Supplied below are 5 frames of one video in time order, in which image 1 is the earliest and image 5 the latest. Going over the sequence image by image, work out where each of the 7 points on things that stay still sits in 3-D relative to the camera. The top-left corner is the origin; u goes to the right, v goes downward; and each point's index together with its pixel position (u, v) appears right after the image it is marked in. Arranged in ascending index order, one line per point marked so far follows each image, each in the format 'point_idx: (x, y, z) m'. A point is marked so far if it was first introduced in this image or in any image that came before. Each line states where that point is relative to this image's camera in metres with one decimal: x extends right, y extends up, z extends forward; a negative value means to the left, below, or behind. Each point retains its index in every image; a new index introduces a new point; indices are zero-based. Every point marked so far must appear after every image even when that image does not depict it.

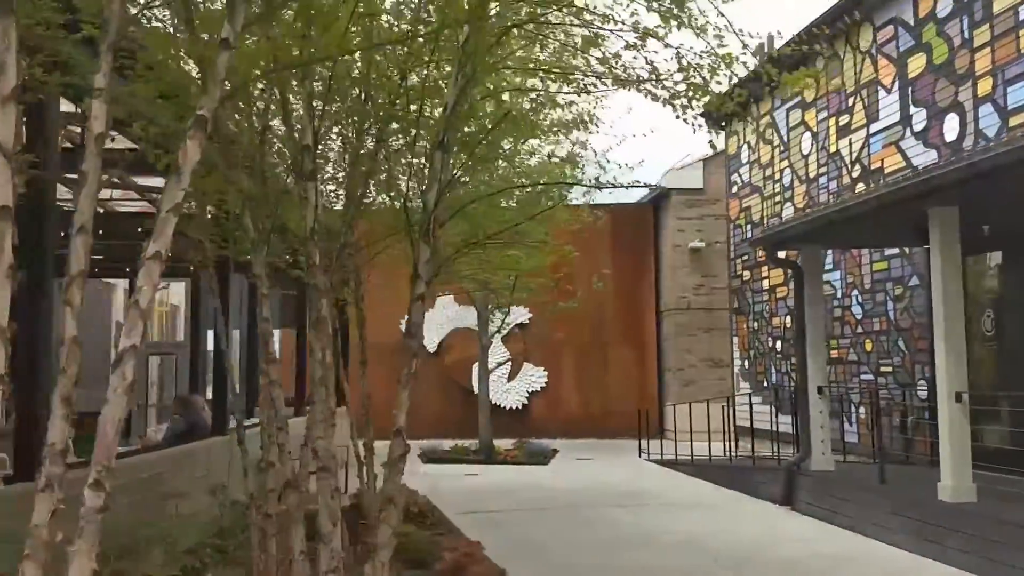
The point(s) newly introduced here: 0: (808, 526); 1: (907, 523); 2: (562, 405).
0: (+2.4, -1.9, +6.9) m
1: (+2.7, -1.6, +5.9) m
2: (+1.1, -2.5, +18.1) m
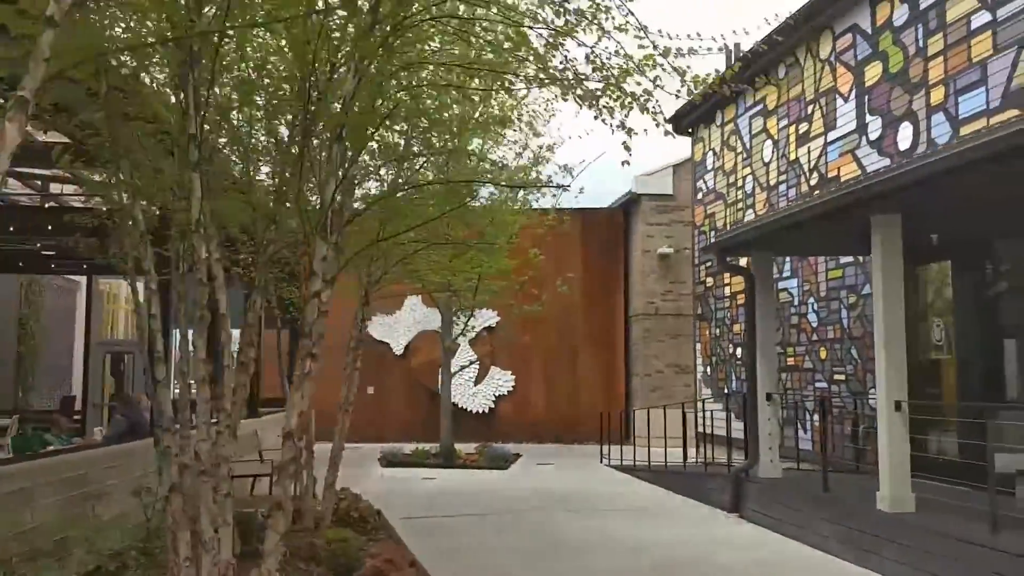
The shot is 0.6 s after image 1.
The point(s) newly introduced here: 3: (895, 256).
0: (+1.9, -2.0, +6.8) m
1: (+2.3, -1.7, +5.9) m
2: (+0.4, -2.6, +18.1) m
3: (+2.5, +0.2, +5.6) m
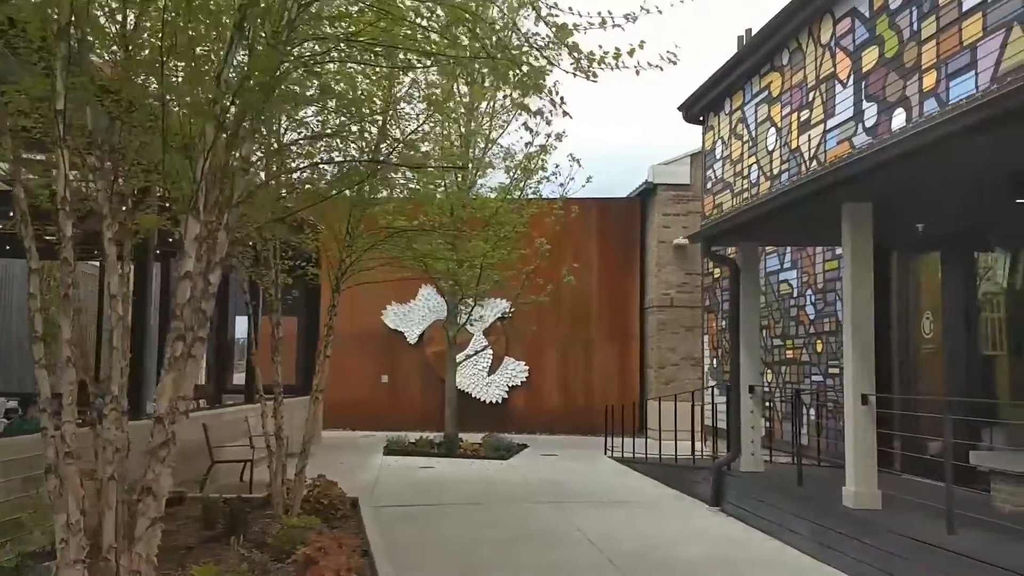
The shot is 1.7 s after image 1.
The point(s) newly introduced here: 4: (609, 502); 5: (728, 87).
0: (+1.7, -1.9, +6.7) m
1: (+2.0, -1.6, +5.7) m
2: (+0.6, -2.3, +18.0) m
3: (+2.3, +0.3, +5.5) m
4: (+0.9, -2.1, +8.4) m
5: (+3.2, +3.0, +12.7) m
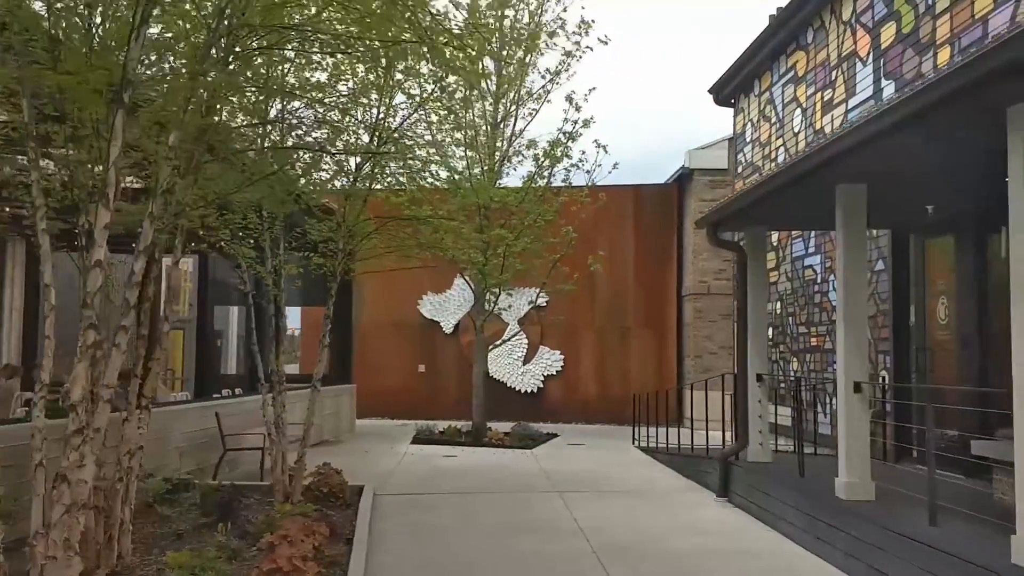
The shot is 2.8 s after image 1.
0: (+1.7, -1.8, +6.5) m
1: (+1.9, -1.5, +5.5) m
2: (+1.3, -2.1, +17.9) m
3: (+2.1, +0.4, +5.2) m
4: (+1.0, -2.0, +8.3) m
5: (+3.5, +3.2, +12.4) m
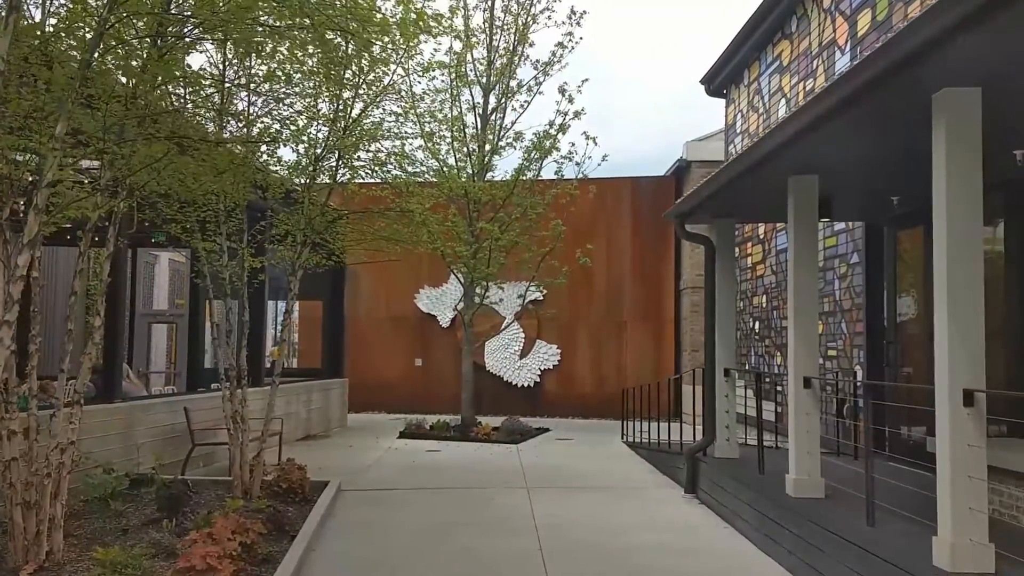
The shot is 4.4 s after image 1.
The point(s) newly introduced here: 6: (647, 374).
0: (+1.4, -1.7, +6.4) m
1: (+1.6, -1.5, +5.4) m
2: (+1.2, -2.0, +17.8) m
3: (+1.8, +0.4, +5.1) m
4: (+0.8, -1.9, +8.2) m
5: (+3.3, +3.3, +12.3) m
6: (+2.7, -1.8, +17.7) m
